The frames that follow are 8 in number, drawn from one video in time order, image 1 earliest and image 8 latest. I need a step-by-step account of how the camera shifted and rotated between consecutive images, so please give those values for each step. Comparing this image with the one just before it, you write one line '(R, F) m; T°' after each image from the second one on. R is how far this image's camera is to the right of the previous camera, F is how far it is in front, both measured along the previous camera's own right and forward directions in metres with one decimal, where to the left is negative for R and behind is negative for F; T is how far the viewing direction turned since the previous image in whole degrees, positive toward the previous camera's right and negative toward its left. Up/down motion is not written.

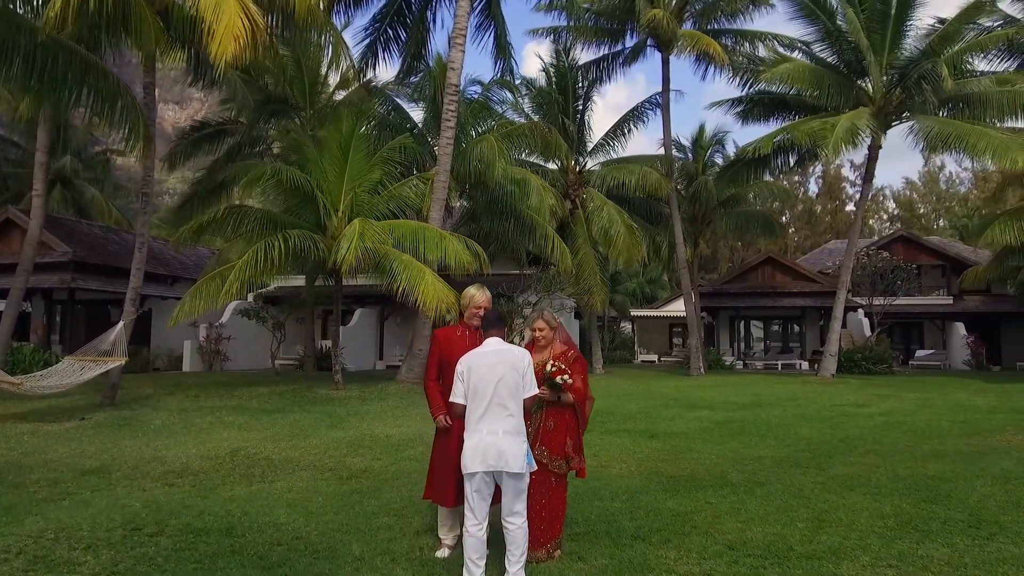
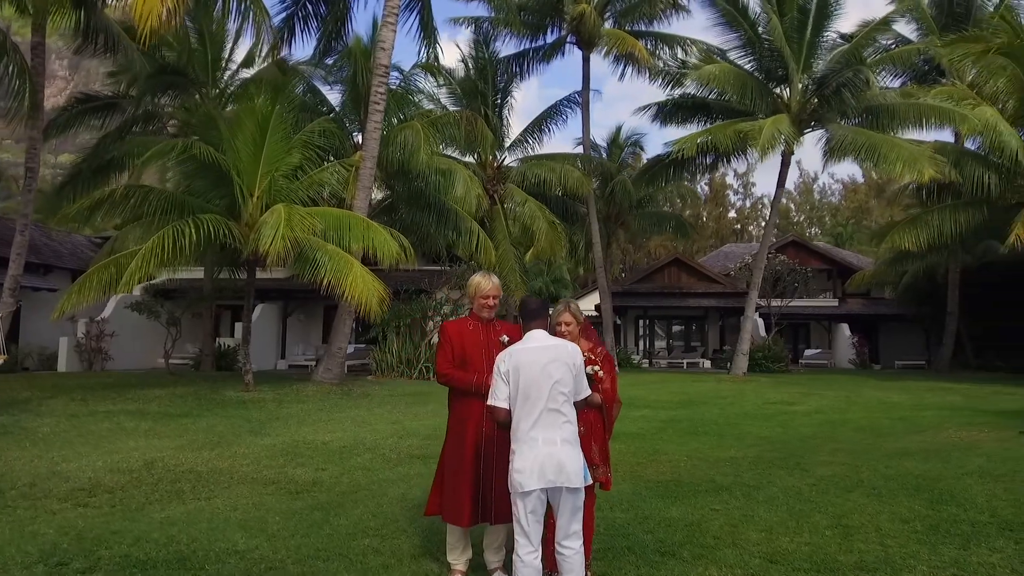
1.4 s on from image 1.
(-0.8, +0.7) m; +9°
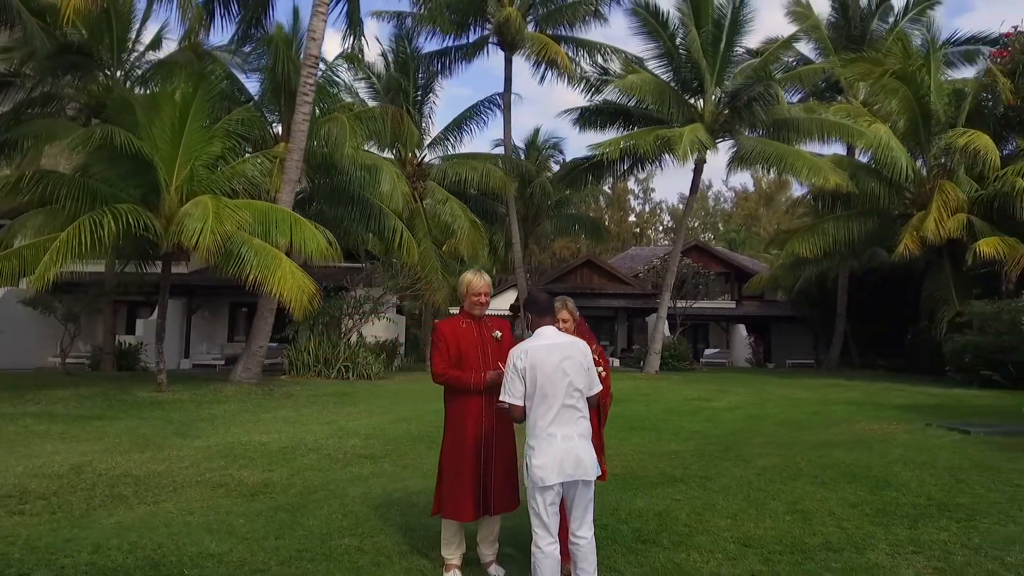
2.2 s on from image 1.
(-0.6, 0.0) m; +8°
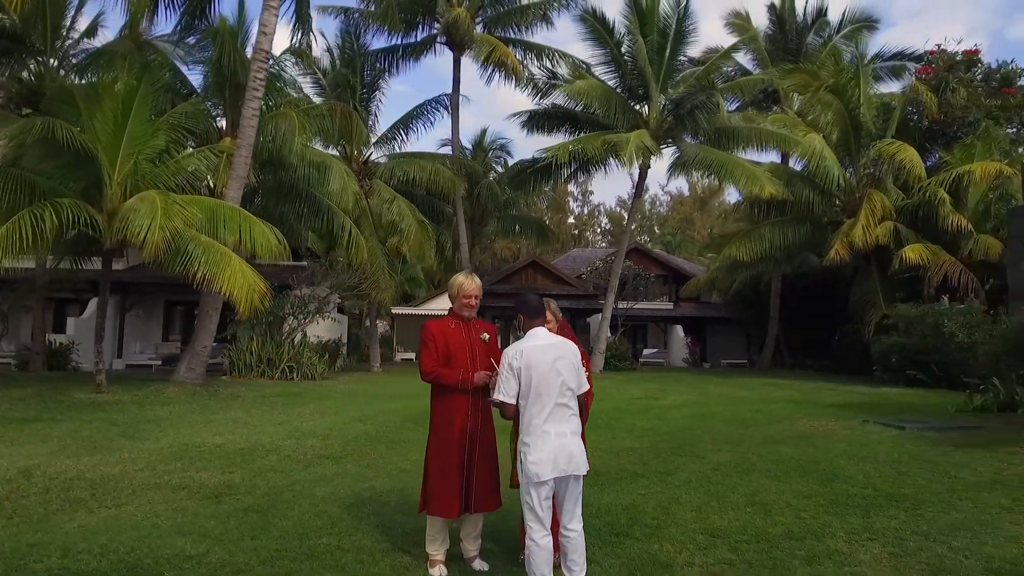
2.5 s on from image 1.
(-0.3, -0.1) m; +5°
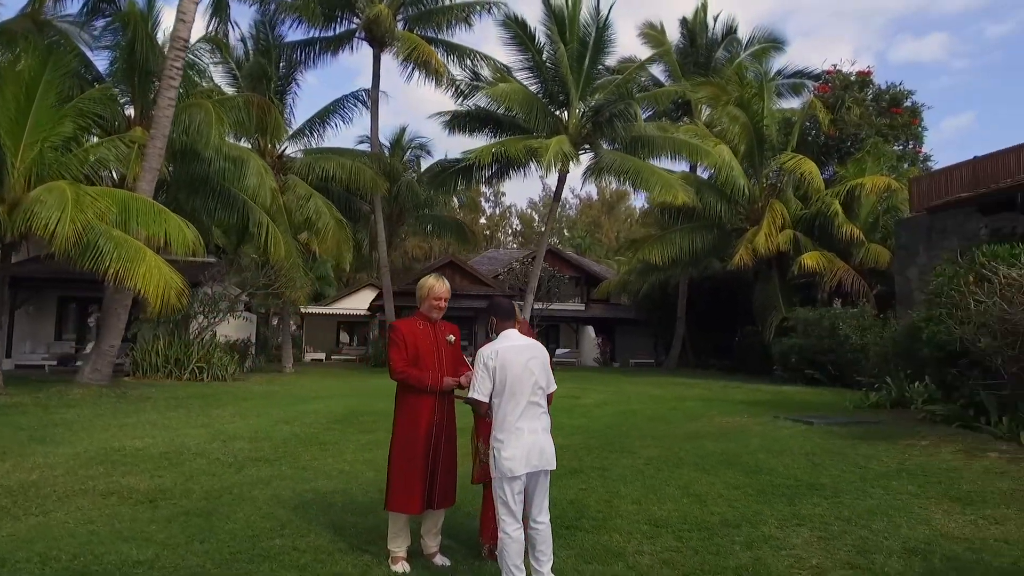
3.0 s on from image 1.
(-0.4, -0.1) m; +7°
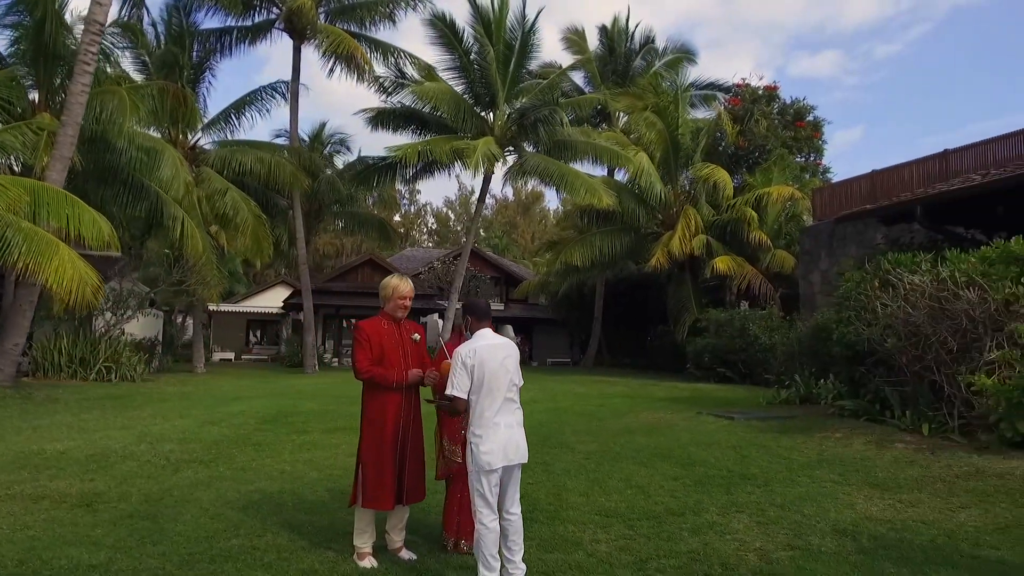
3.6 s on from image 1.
(-0.4, -0.1) m; +7°
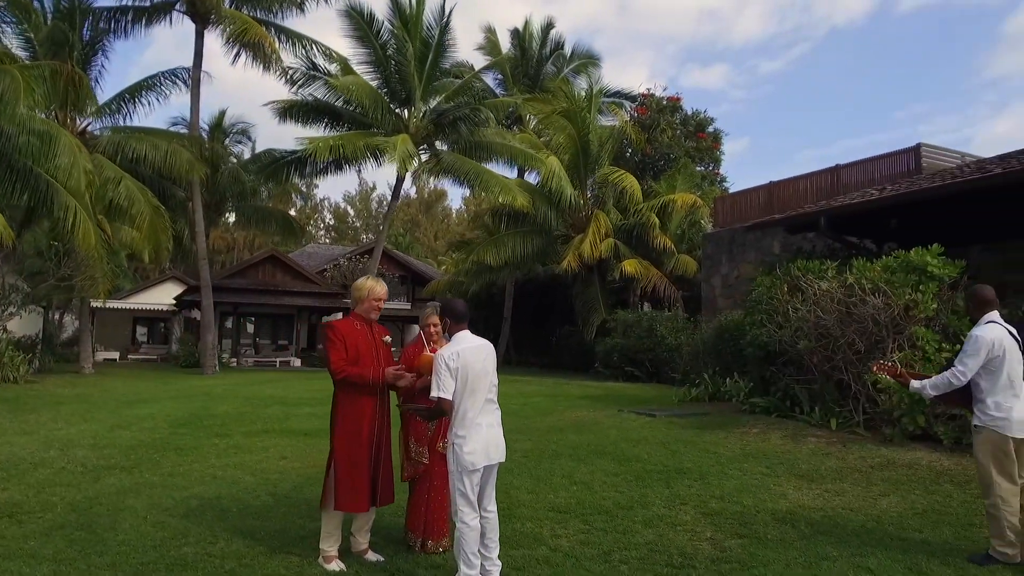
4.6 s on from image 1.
(-0.5, -0.1) m; +8°
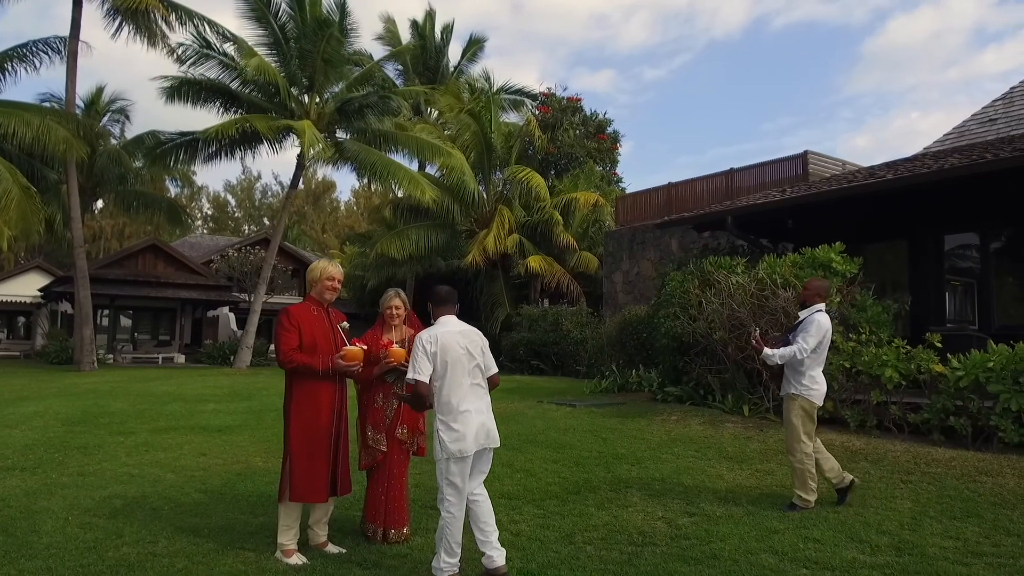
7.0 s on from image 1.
(-0.5, 0.0) m; +9°
